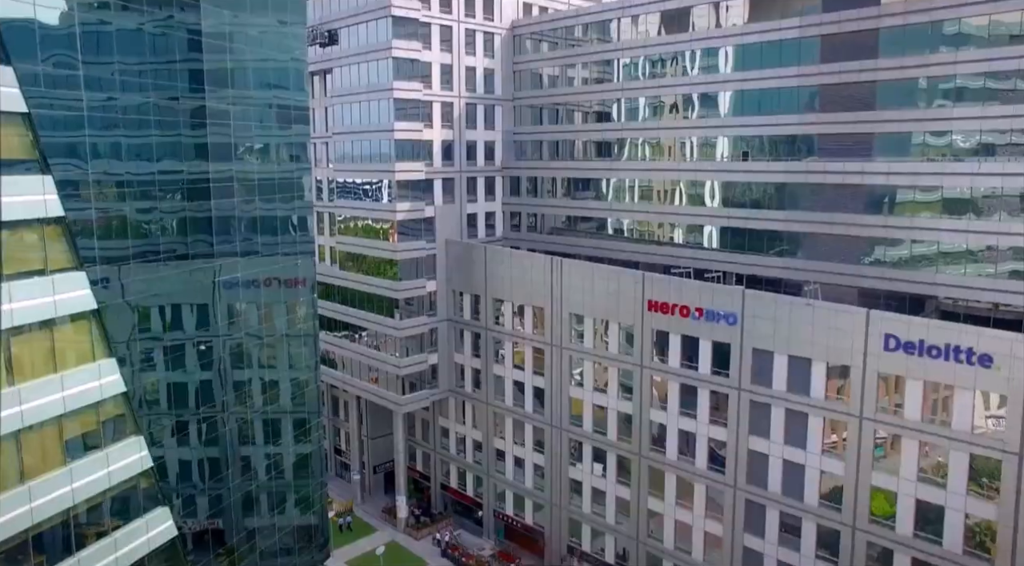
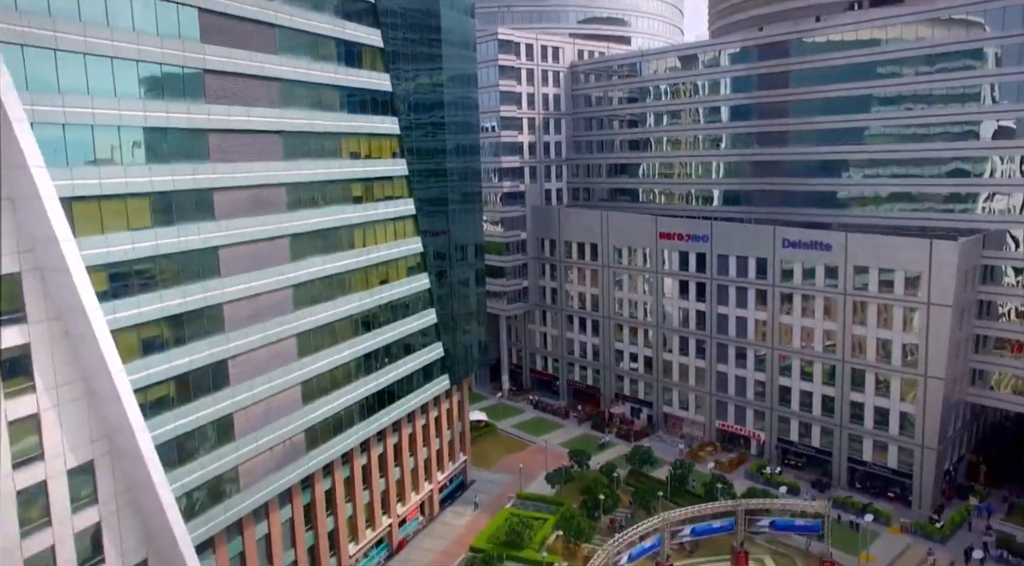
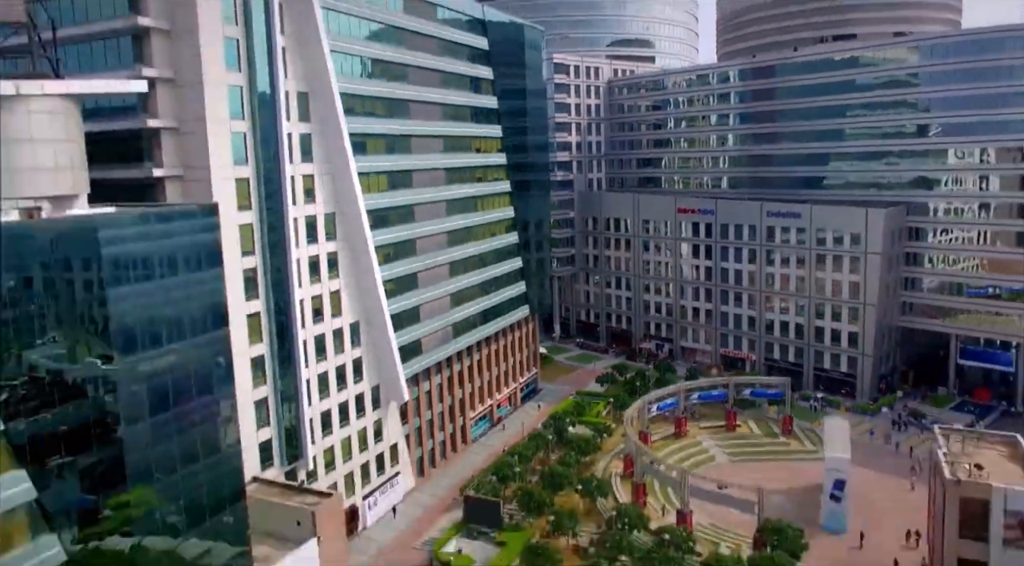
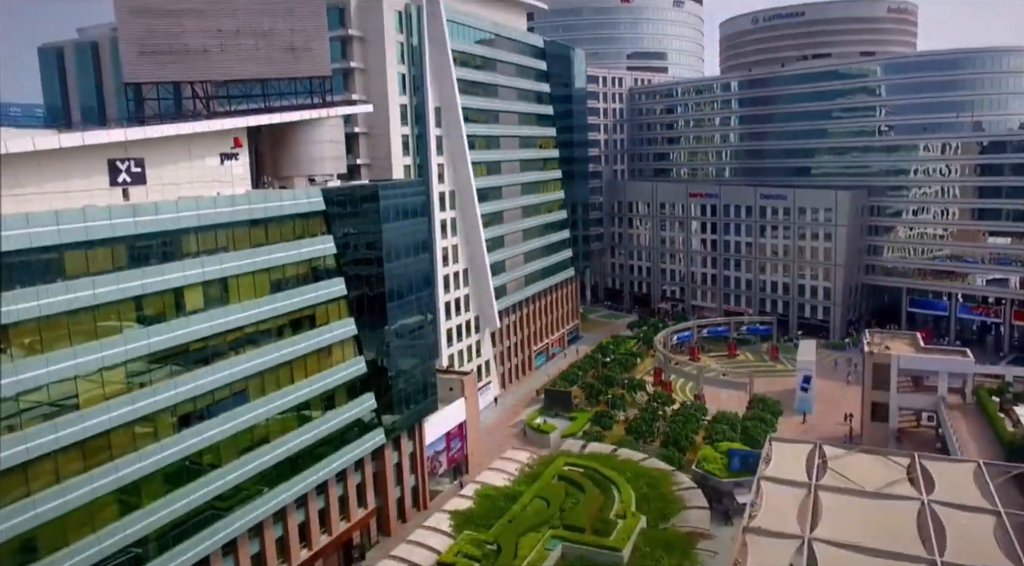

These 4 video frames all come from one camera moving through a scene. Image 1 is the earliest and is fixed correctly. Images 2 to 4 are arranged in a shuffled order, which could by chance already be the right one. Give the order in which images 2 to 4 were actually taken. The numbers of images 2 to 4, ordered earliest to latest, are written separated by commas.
2, 3, 4
